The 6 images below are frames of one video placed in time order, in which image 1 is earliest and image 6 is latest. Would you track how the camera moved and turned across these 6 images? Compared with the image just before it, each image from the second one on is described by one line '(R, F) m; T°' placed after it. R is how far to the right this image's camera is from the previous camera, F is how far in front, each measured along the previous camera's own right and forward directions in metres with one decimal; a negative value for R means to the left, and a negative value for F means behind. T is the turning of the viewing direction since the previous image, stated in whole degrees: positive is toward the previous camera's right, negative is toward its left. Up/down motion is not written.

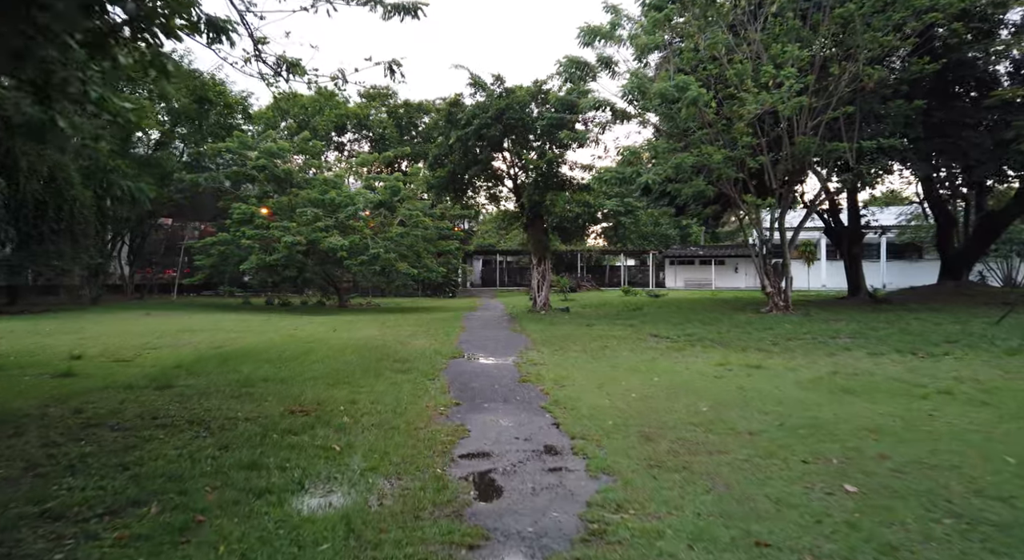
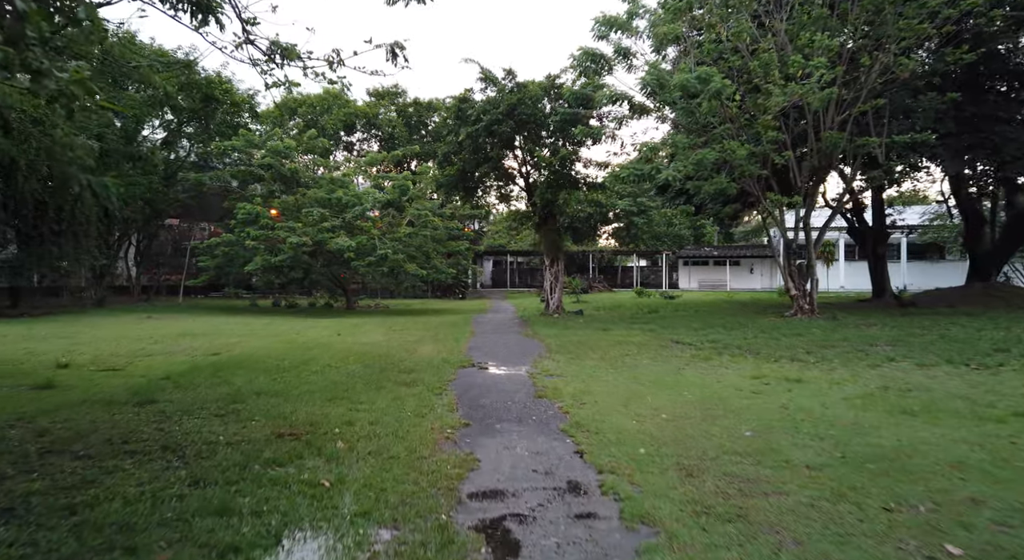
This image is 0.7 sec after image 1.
(-0.1, +0.6) m; -1°
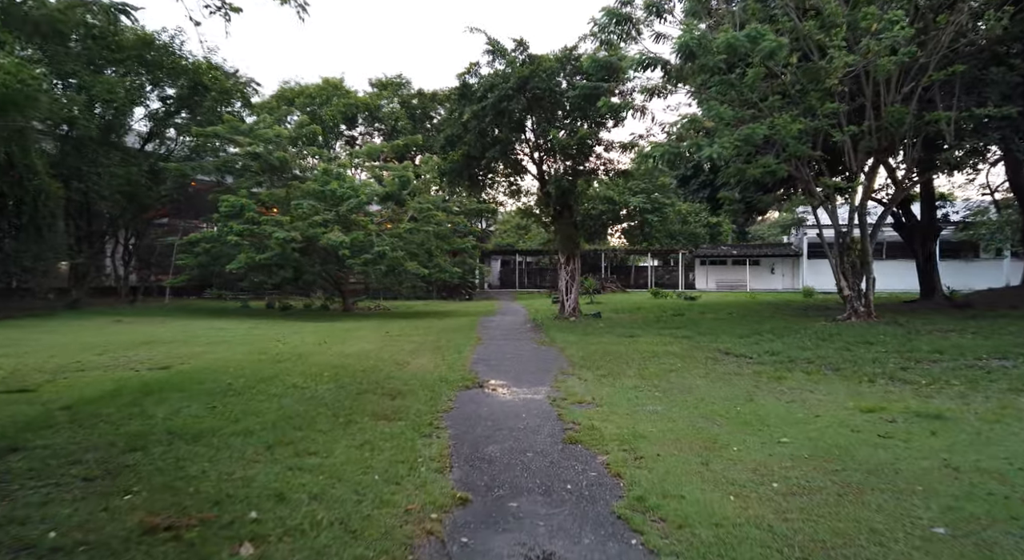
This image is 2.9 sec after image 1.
(-0.1, +1.9) m; -1°
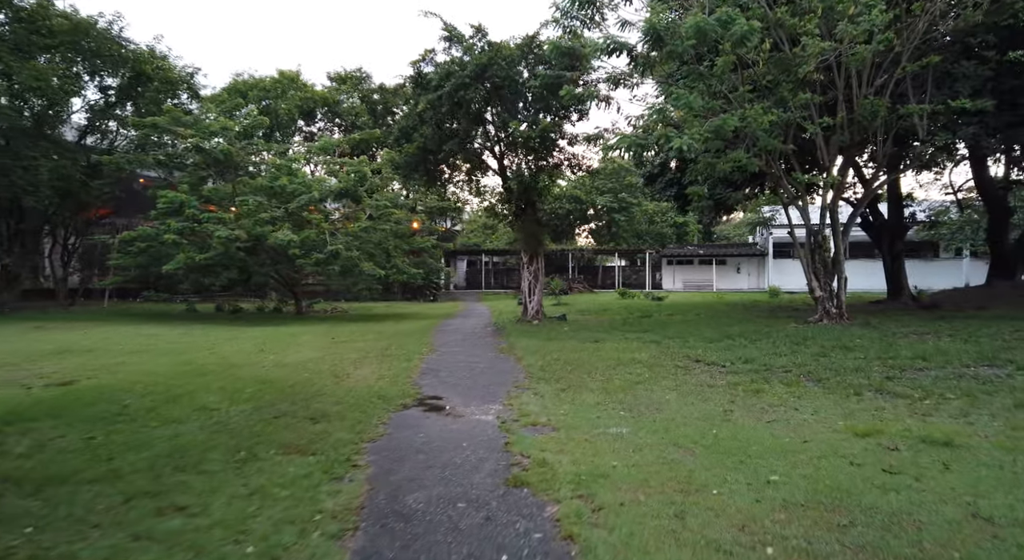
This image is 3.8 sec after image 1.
(+0.3, +0.8) m; +3°
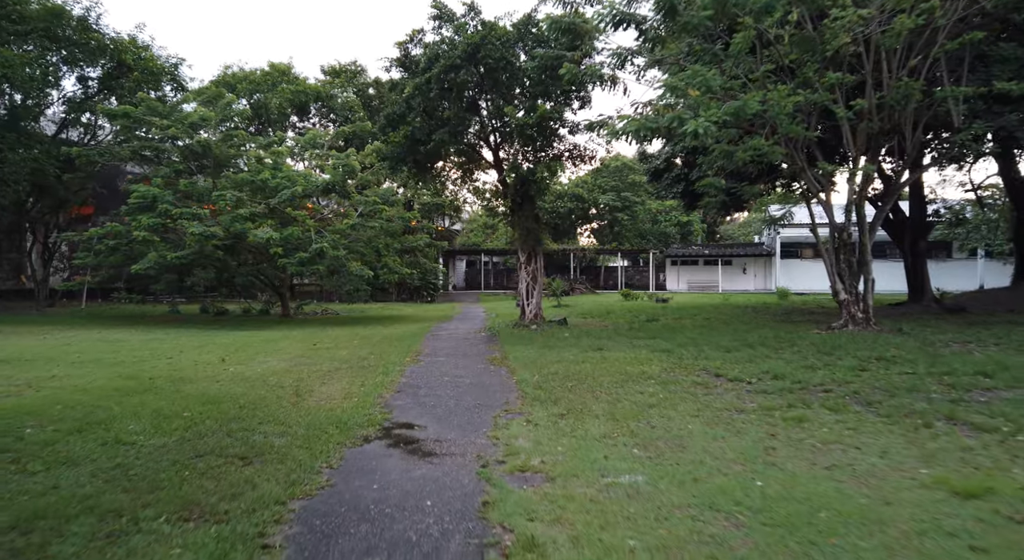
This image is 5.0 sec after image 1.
(+0.1, +1.1) m; 0°
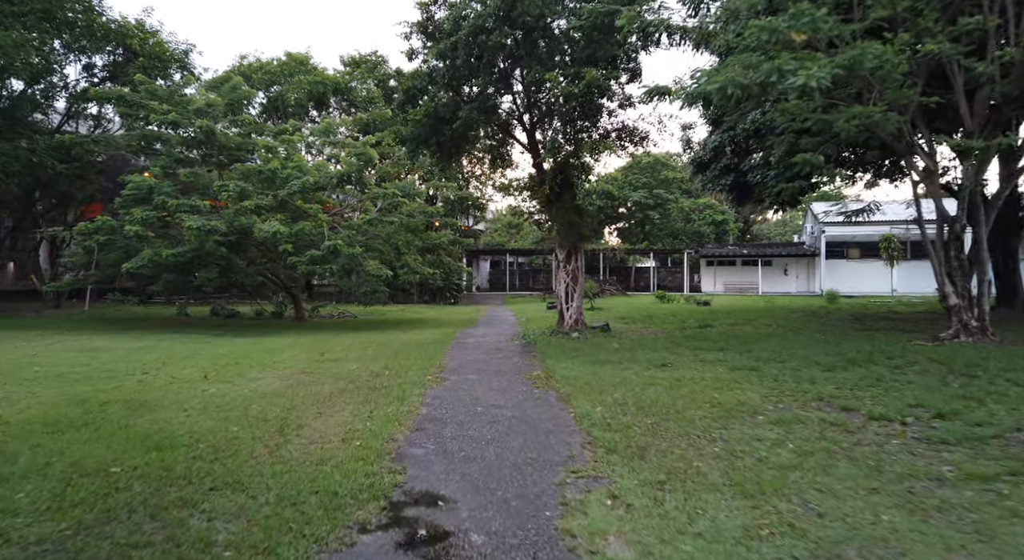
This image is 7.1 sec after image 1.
(-0.3, +1.8) m; -2°
